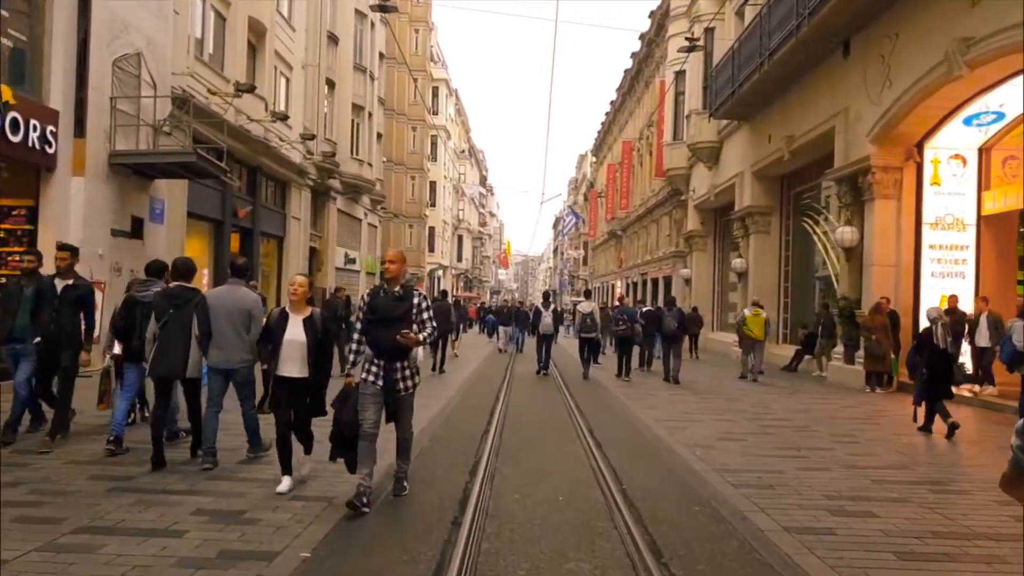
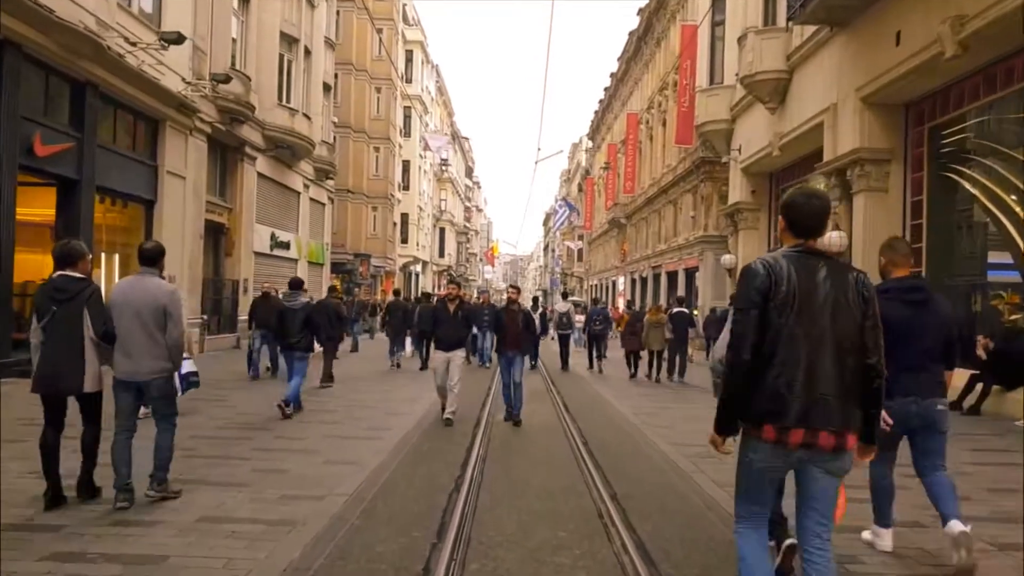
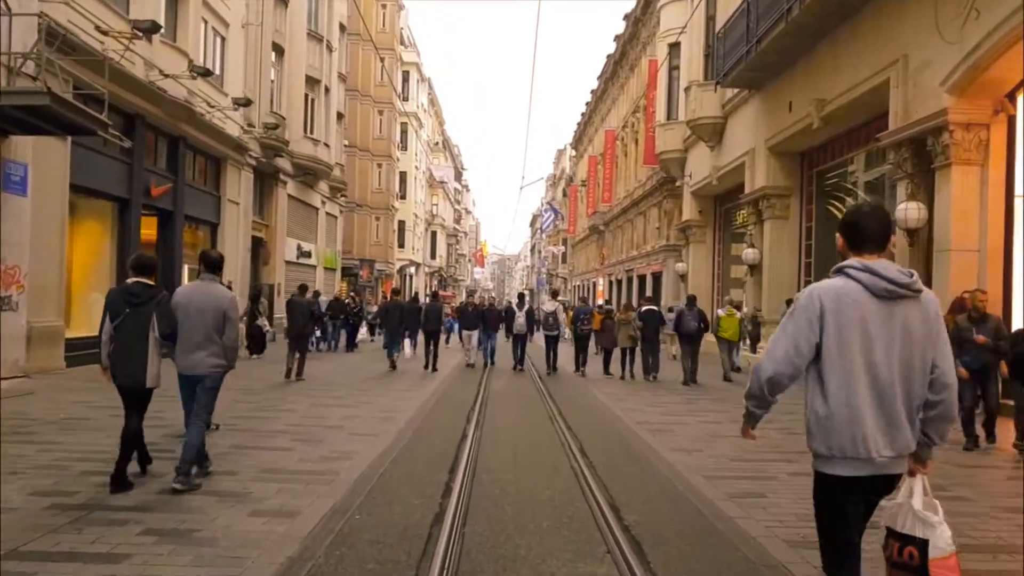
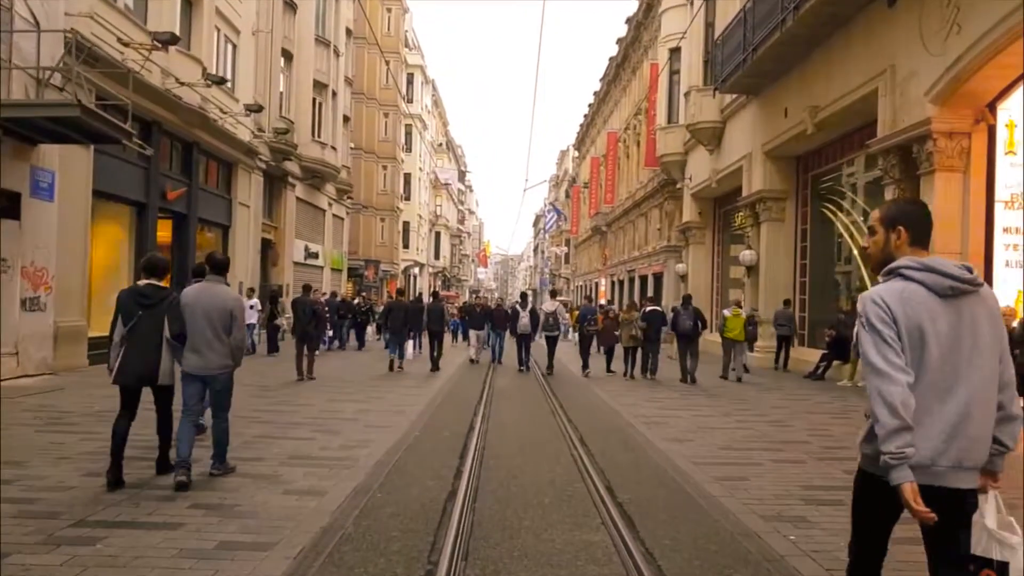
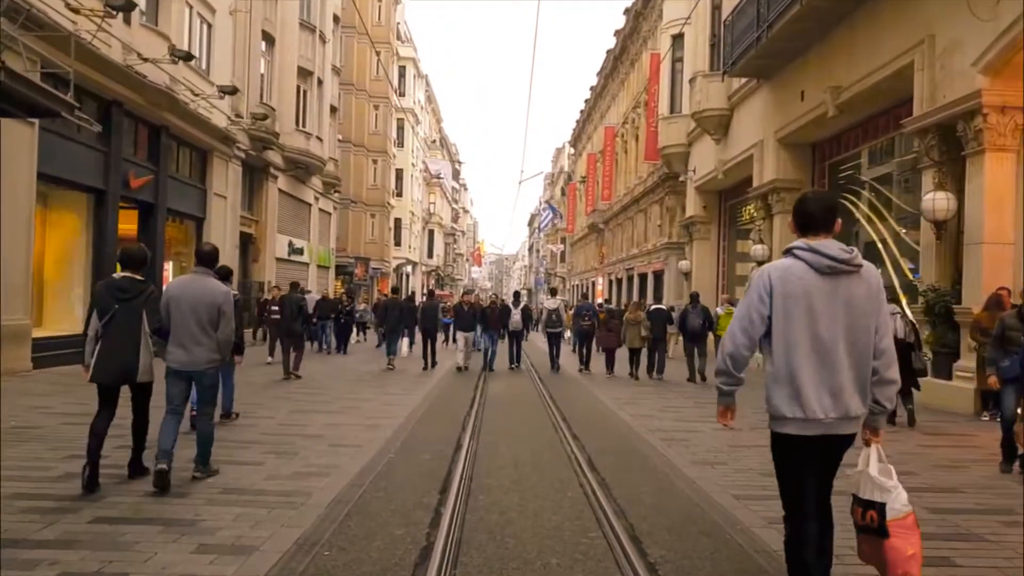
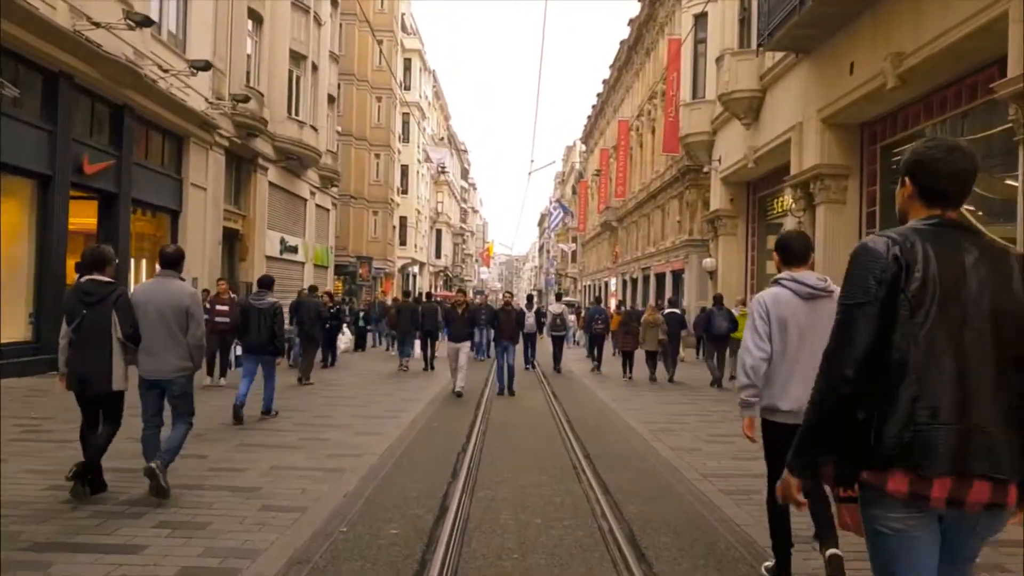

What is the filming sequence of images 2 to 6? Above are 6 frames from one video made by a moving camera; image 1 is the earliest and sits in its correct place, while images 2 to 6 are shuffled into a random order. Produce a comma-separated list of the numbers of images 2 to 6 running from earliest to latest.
4, 3, 5, 6, 2
